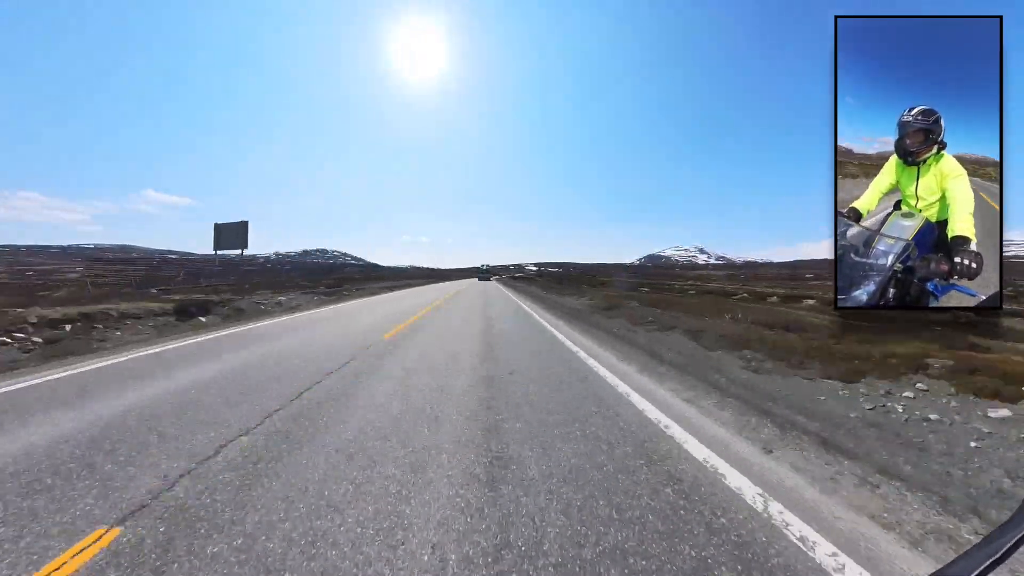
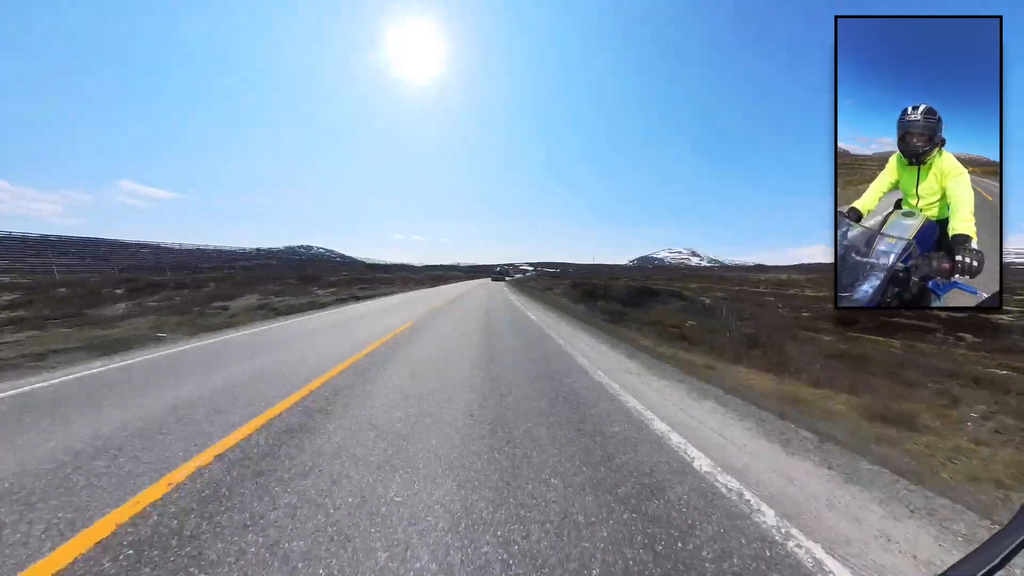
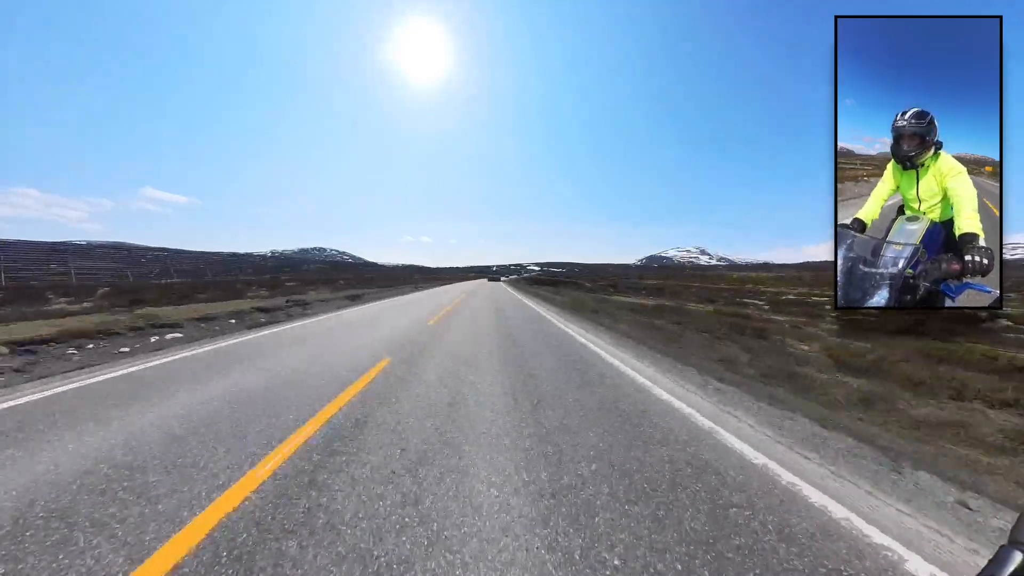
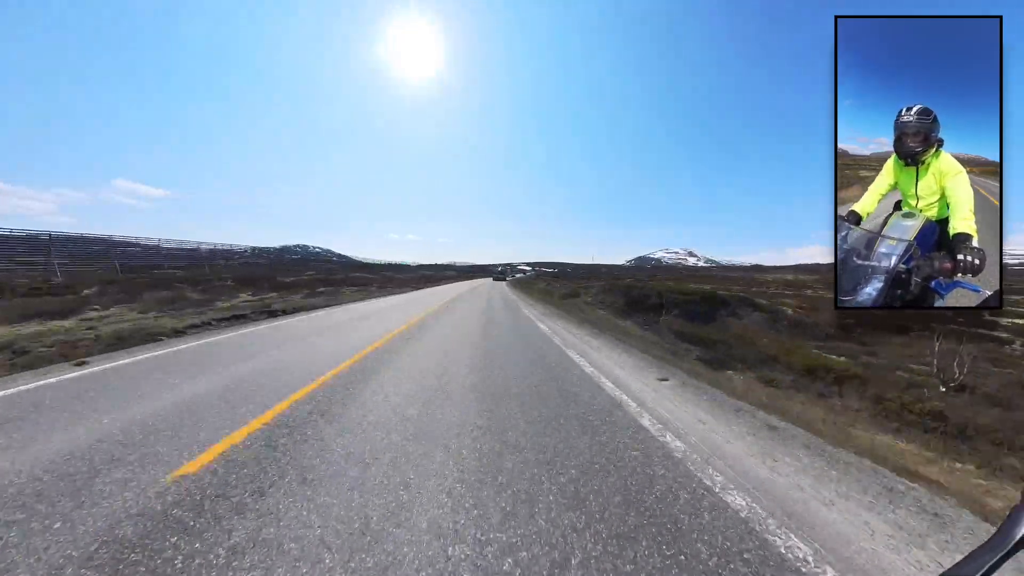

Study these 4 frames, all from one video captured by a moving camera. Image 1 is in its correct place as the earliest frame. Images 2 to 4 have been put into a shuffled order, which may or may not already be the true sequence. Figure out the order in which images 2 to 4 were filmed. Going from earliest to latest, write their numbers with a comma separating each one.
3, 2, 4
